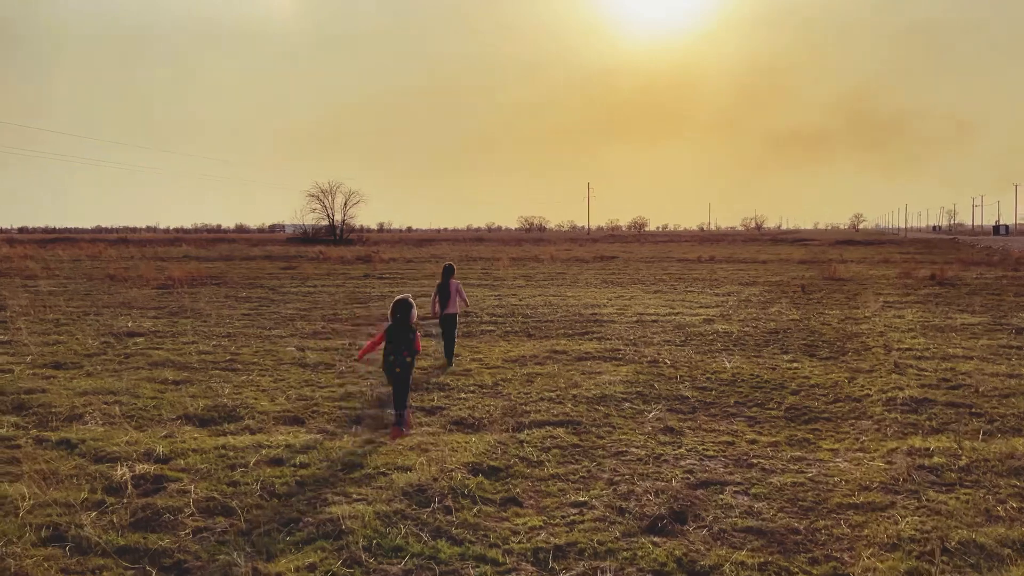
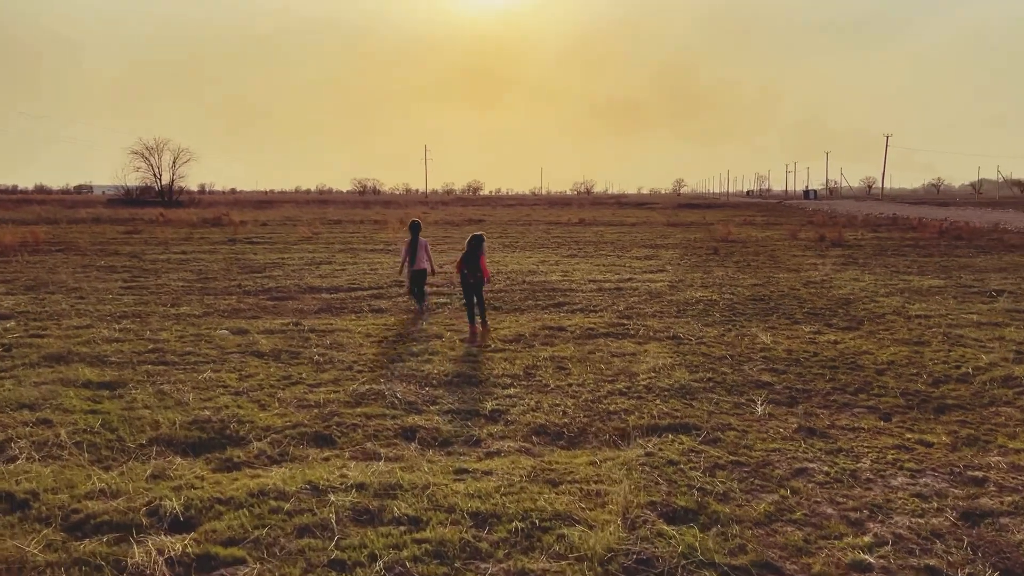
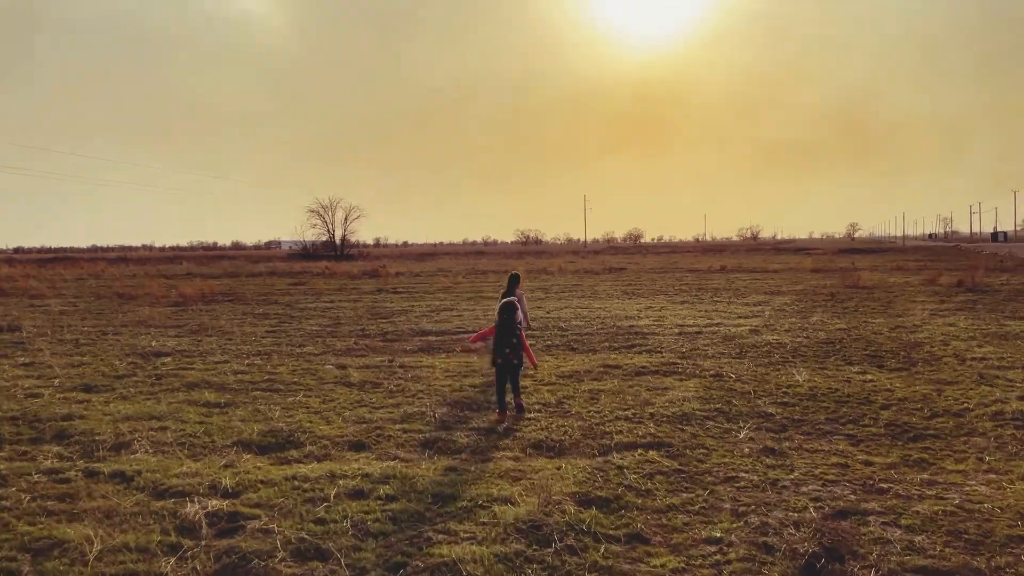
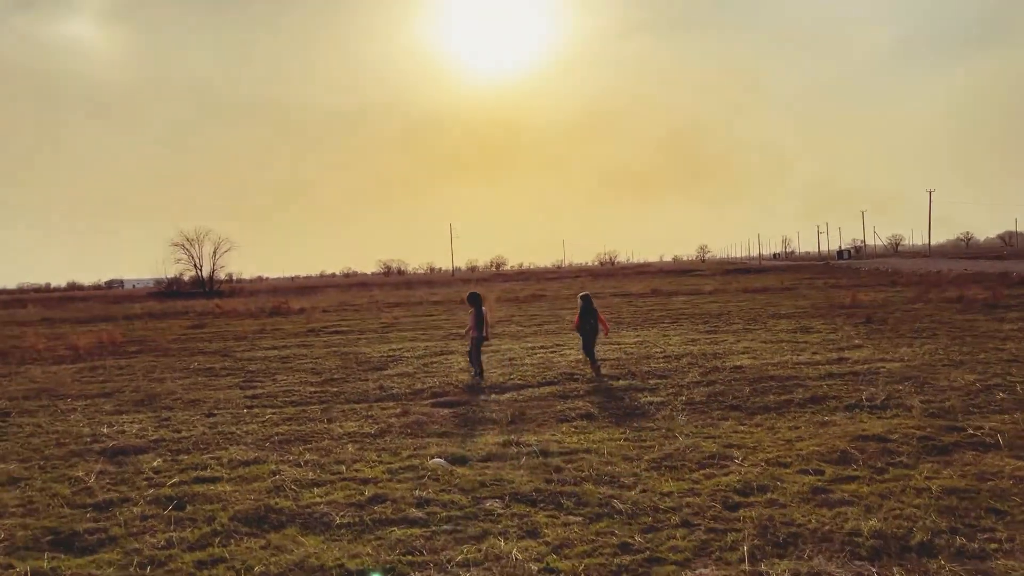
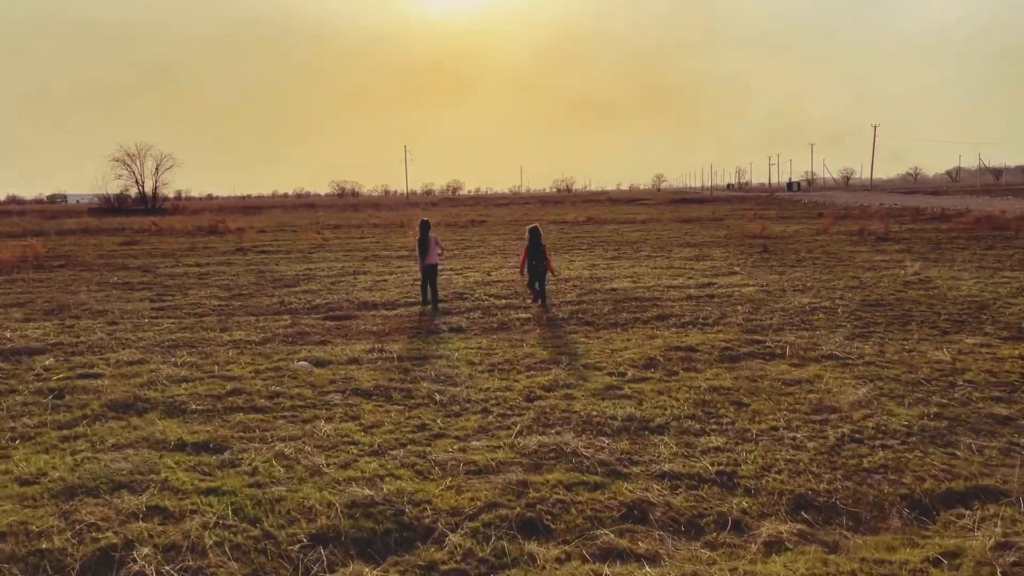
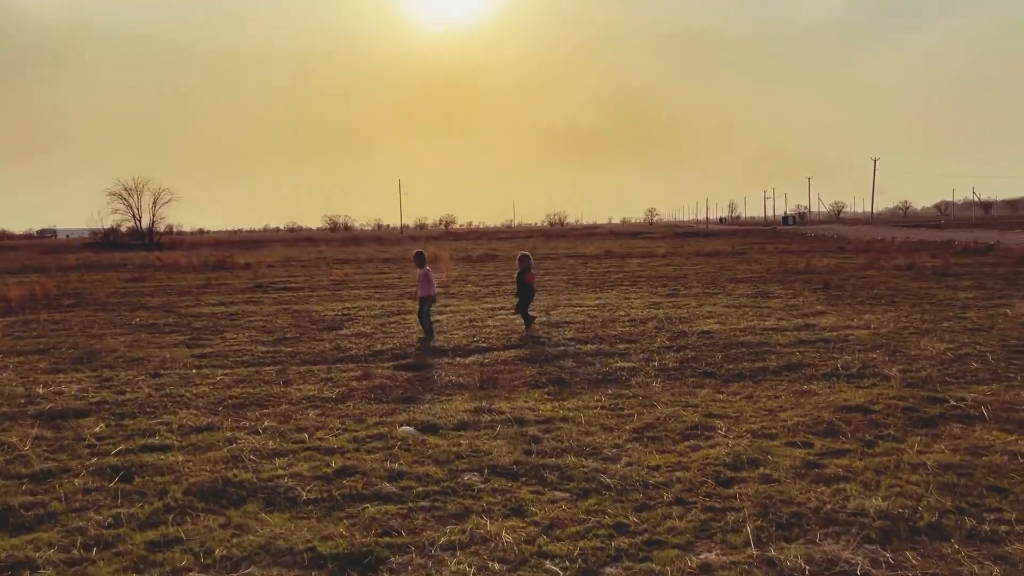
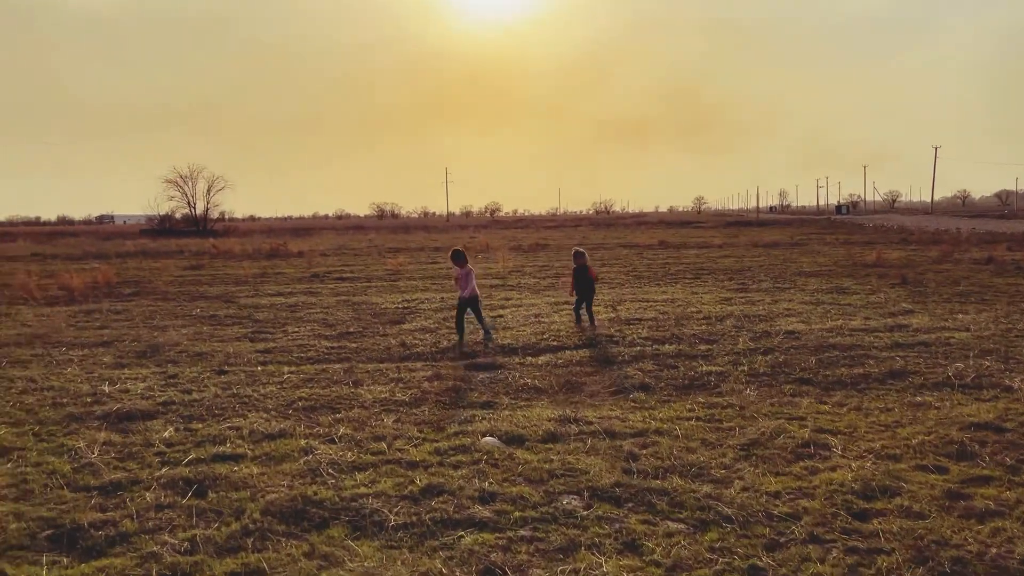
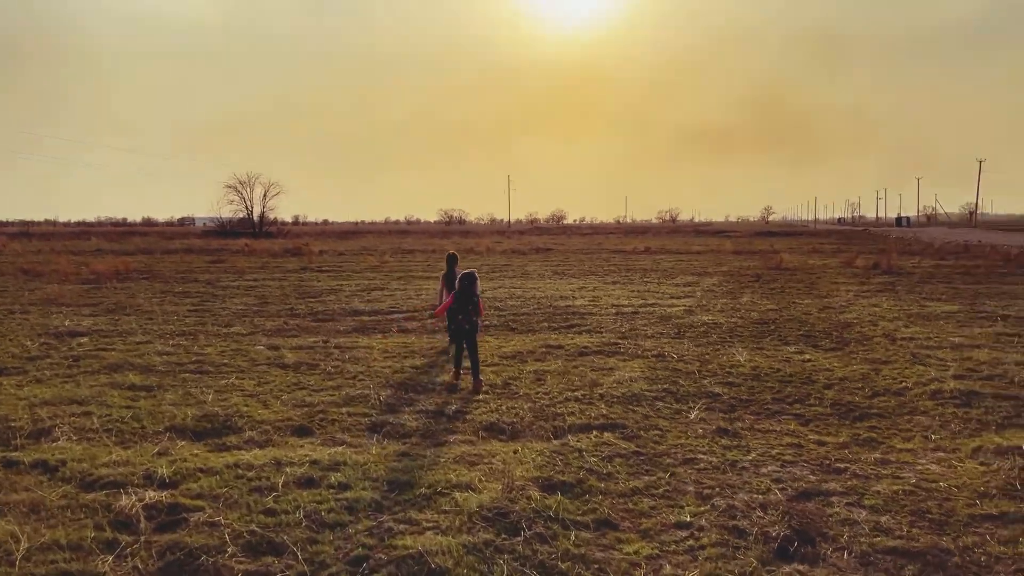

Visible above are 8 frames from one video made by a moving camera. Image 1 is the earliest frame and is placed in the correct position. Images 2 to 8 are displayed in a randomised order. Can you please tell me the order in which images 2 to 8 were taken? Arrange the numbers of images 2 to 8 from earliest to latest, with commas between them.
3, 8, 2, 5, 4, 6, 7
